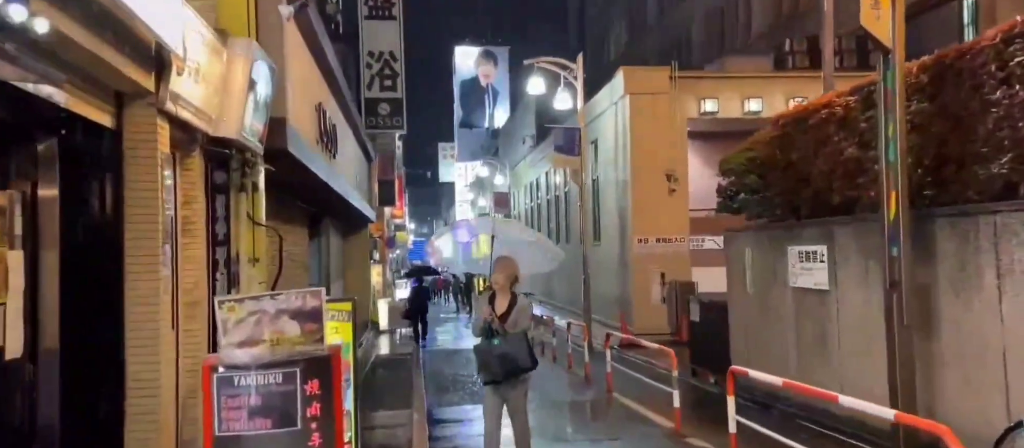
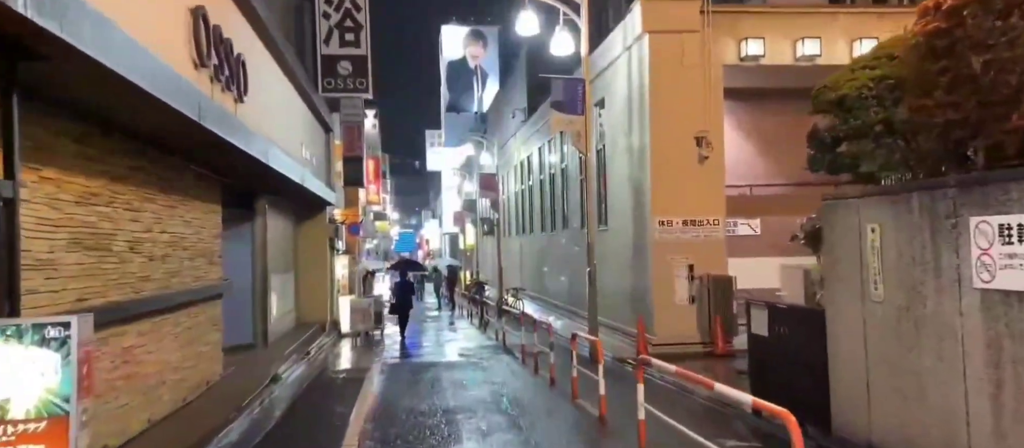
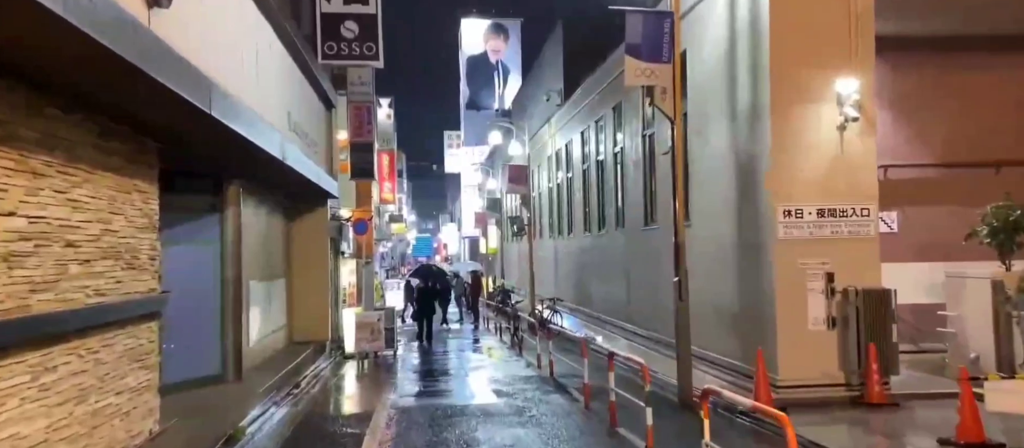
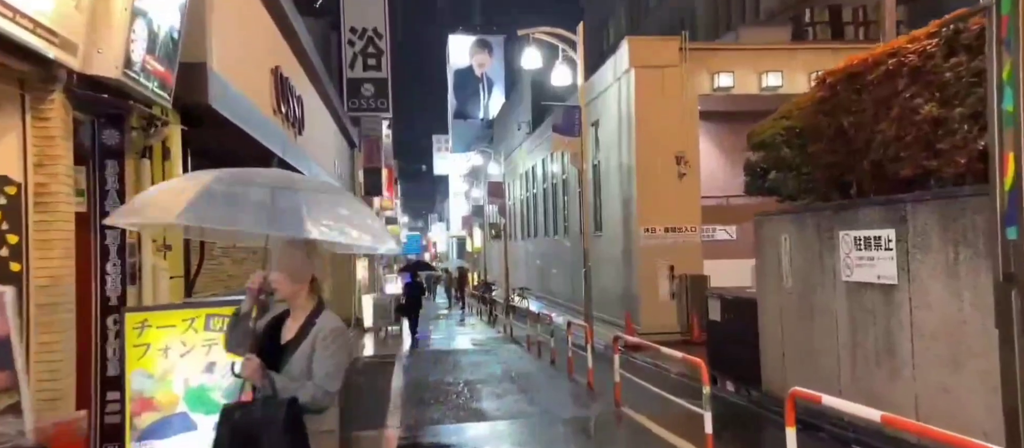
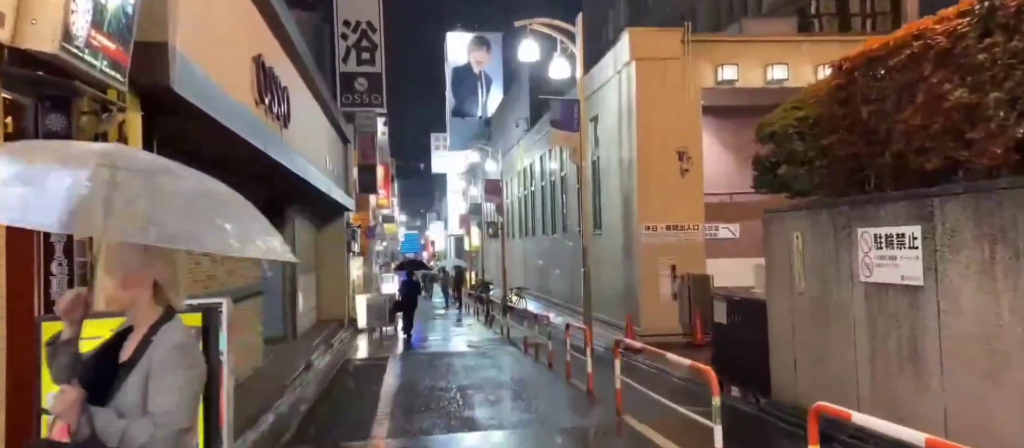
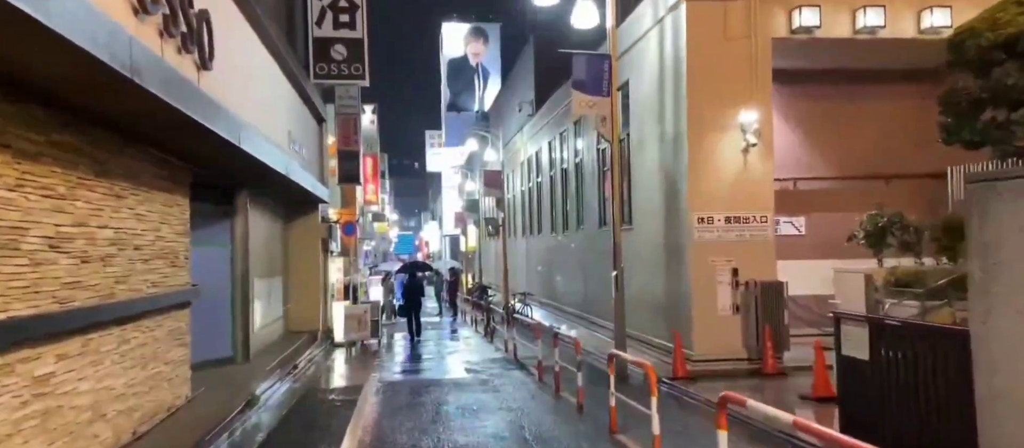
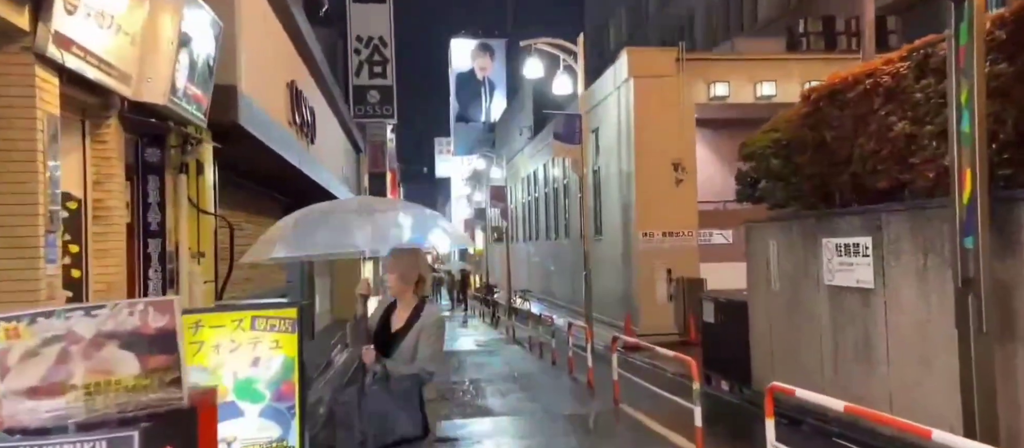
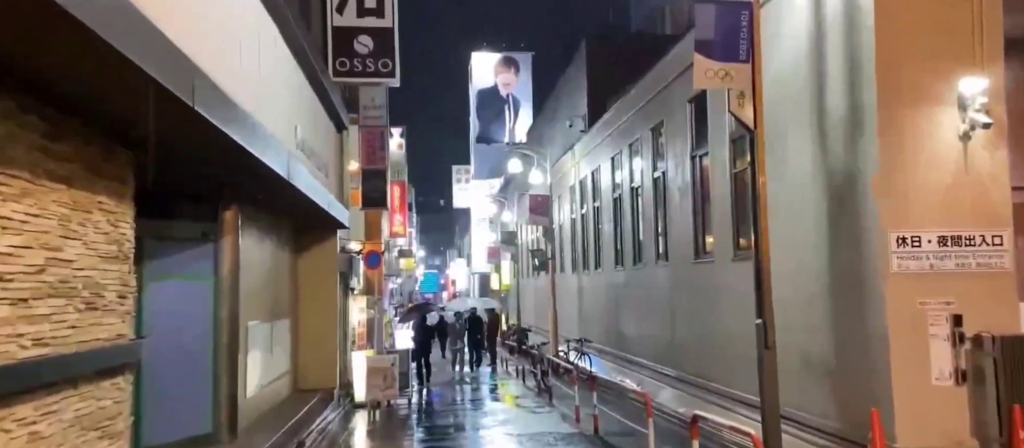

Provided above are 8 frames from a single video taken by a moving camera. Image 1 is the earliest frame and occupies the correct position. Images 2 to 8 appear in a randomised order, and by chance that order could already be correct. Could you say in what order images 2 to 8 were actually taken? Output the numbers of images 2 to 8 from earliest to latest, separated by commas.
7, 4, 5, 2, 6, 3, 8
